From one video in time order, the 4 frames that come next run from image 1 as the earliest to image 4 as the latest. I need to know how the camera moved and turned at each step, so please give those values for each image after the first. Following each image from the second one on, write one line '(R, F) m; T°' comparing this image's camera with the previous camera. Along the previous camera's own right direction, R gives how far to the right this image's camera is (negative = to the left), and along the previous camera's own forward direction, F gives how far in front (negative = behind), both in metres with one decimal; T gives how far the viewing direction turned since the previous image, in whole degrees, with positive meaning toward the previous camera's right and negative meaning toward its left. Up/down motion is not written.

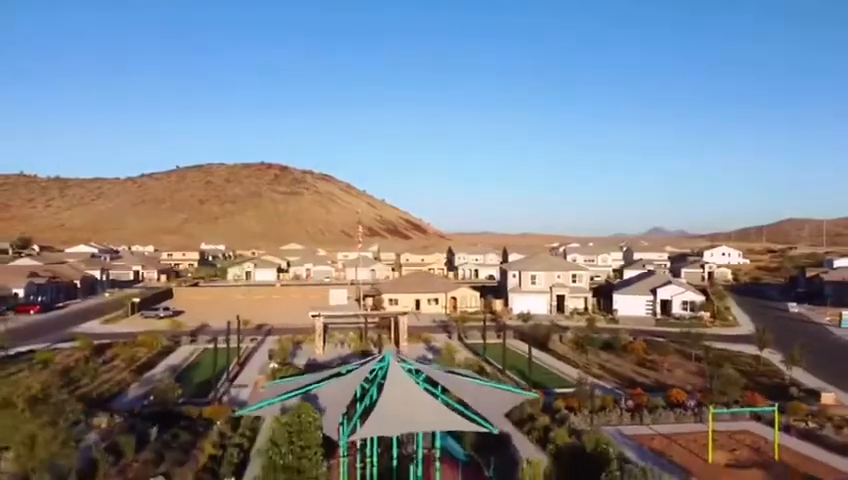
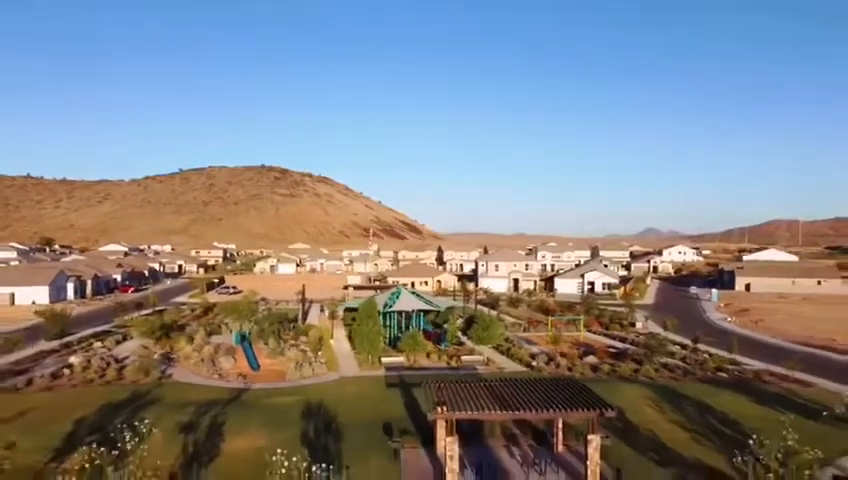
(+0.2, -20.2) m; 0°
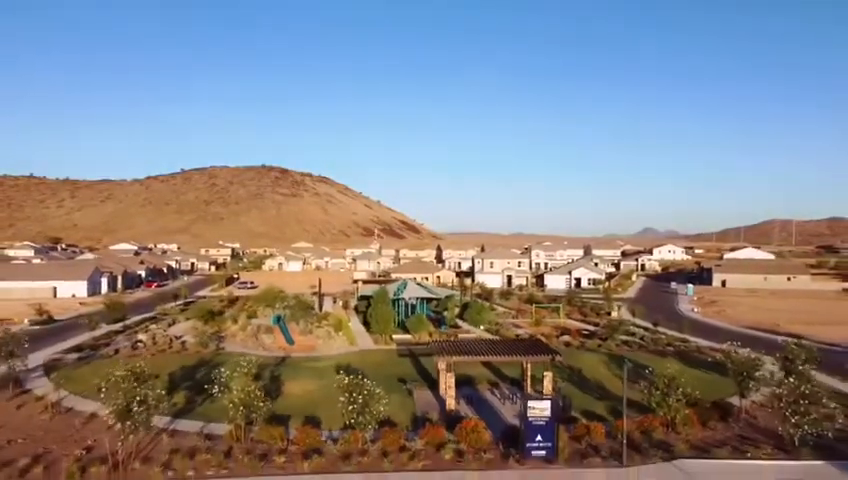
(-0.2, -6.5) m; 0°
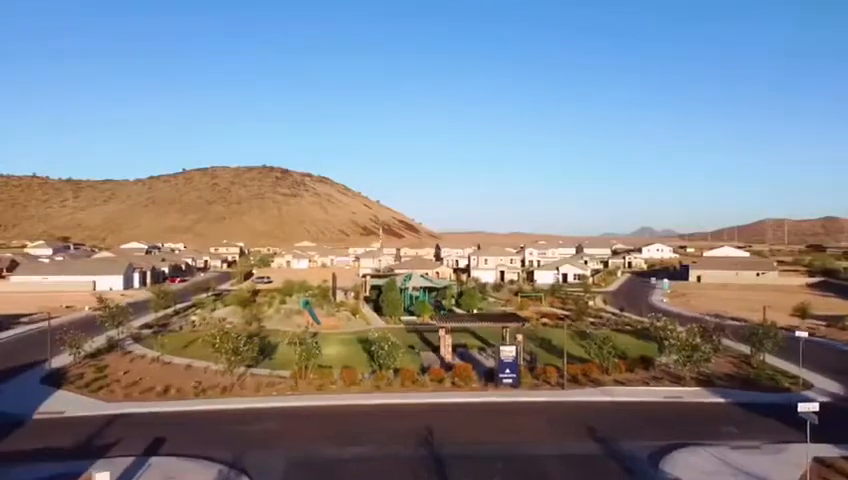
(-0.2, -7.6) m; 0°
